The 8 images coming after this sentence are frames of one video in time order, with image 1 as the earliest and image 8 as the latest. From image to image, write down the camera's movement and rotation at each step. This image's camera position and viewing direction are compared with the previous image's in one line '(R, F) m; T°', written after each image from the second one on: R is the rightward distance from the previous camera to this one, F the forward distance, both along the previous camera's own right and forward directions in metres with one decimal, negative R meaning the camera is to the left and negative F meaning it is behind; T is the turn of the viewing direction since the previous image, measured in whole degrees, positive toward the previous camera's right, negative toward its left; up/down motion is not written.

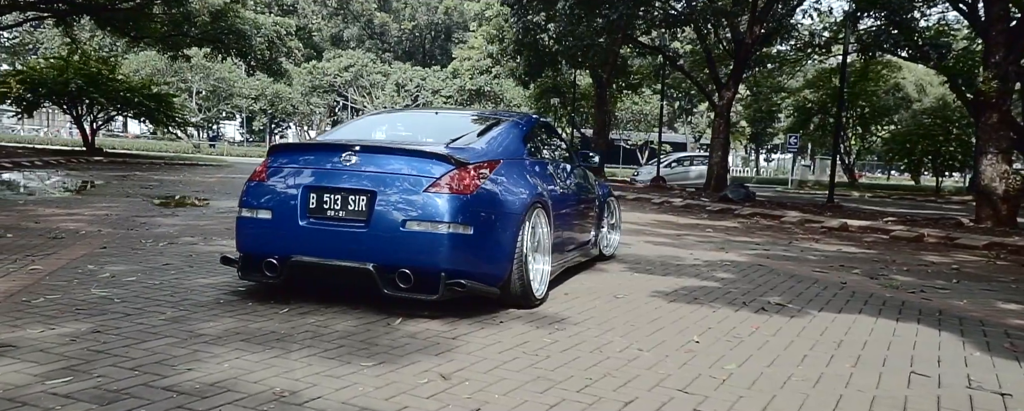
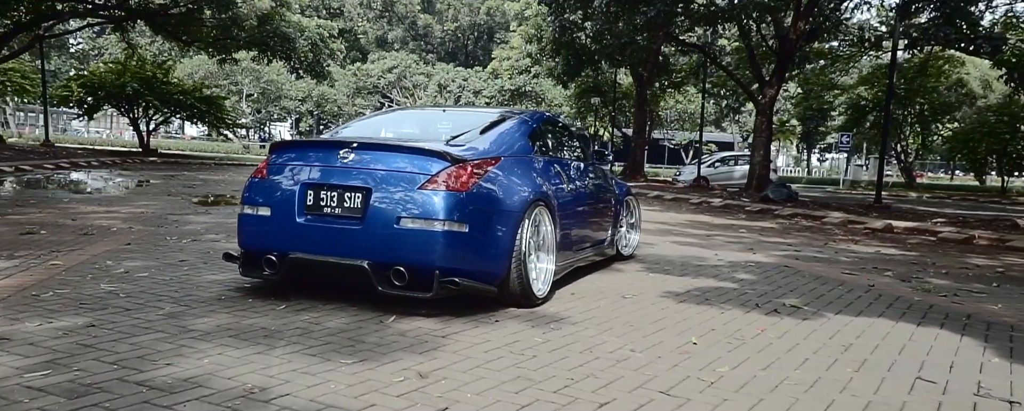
(+0.4, +0.1) m; -4°
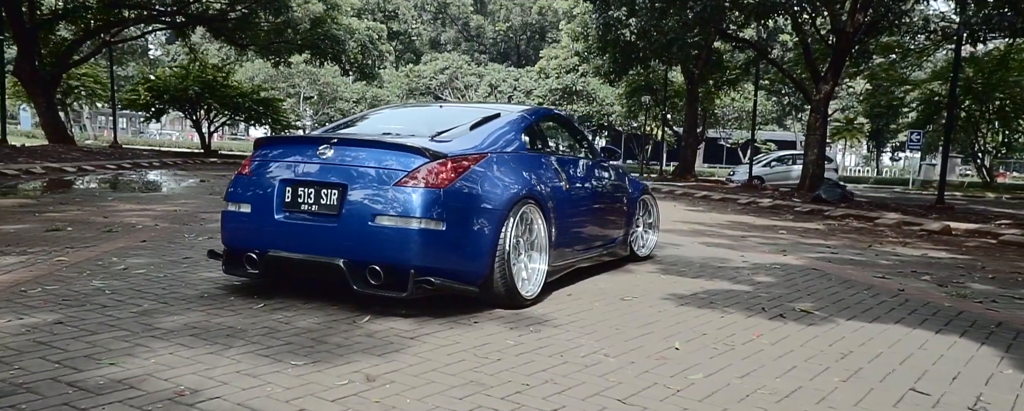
(+0.6, +0.2) m; -5°
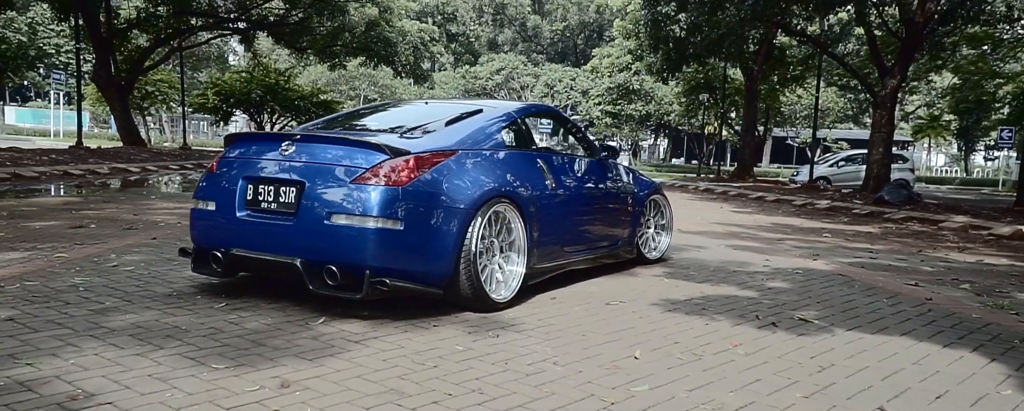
(+0.7, +0.3) m; -5°
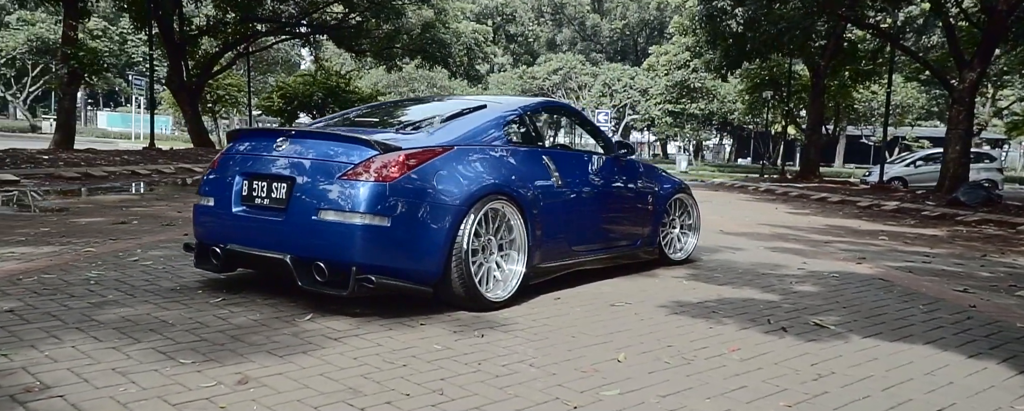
(+0.5, +0.2) m; -5°
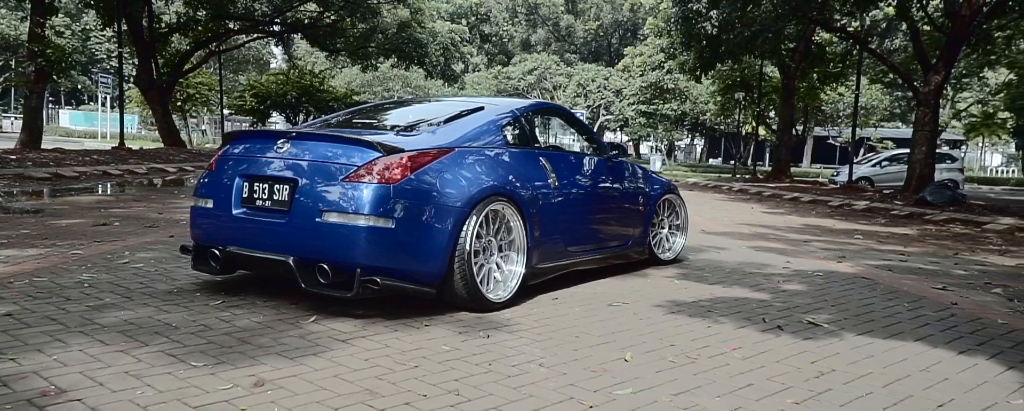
(-0.2, 0.0) m; +2°
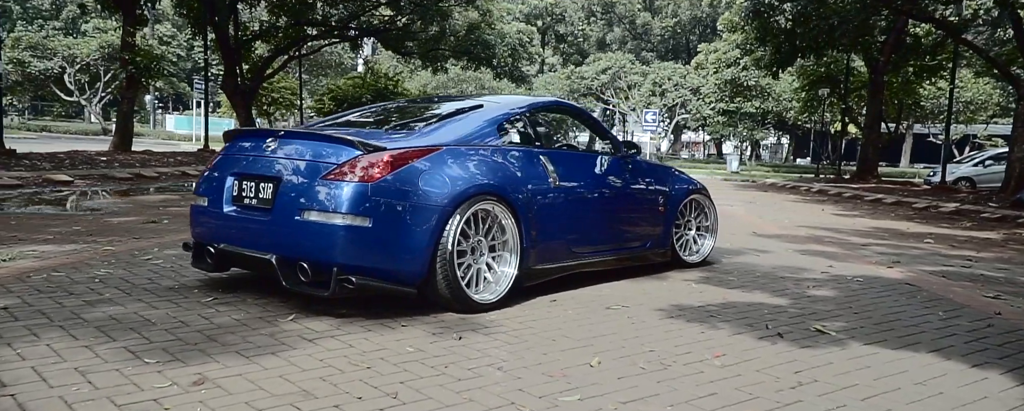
(+0.7, +0.2) m; -7°
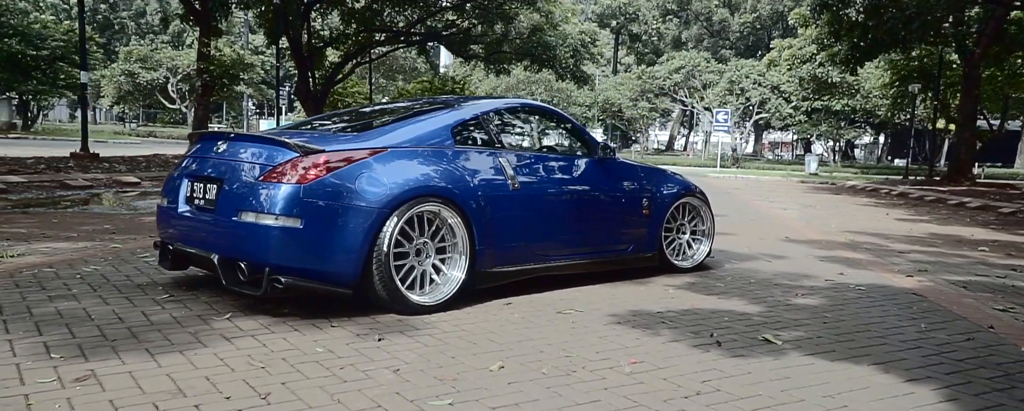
(+1.0, +0.2) m; -7°
